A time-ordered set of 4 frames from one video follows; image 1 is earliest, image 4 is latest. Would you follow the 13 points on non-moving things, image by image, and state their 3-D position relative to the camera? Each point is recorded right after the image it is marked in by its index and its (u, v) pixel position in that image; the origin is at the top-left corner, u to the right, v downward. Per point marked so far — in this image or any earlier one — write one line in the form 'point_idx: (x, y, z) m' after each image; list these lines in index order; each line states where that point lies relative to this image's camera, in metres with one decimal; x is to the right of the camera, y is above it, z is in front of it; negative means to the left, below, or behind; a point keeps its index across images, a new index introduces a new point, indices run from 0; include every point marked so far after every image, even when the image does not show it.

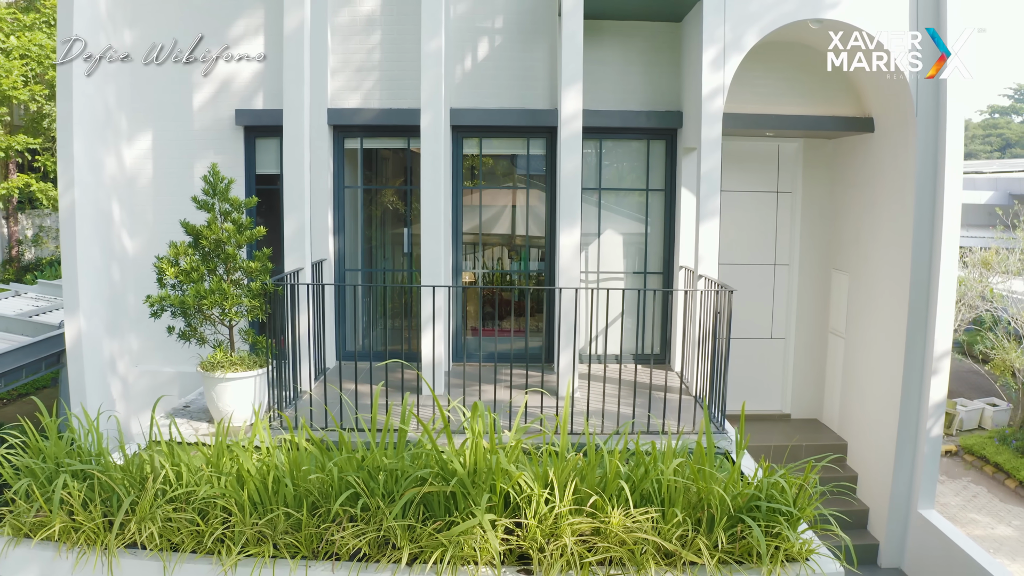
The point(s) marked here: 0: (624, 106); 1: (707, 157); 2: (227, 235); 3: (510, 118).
0: (+0.9, +1.5, +5.7) m
1: (+1.3, +0.9, +5.0) m
2: (-1.7, +0.3, +4.4) m
3: (0.0, +1.3, +5.7) m
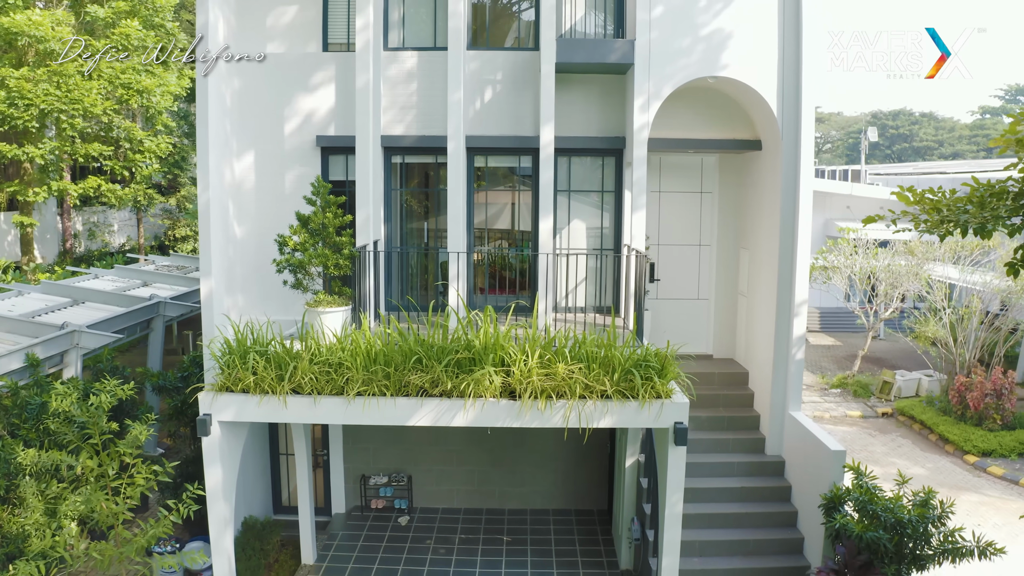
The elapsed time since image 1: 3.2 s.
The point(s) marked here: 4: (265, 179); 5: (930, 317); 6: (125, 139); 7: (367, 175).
0: (+0.9, +1.8, +8.2) m
1: (+1.3, +1.2, +7.5) m
2: (-1.8, +0.7, +6.9) m
3: (-0.1, +1.7, +8.2) m
4: (-3.0, +1.3, +8.6) m
5: (+9.6, -0.7, +16.4) m
6: (-9.4, +3.6, +17.4) m
7: (-1.6, +1.2, +7.7) m
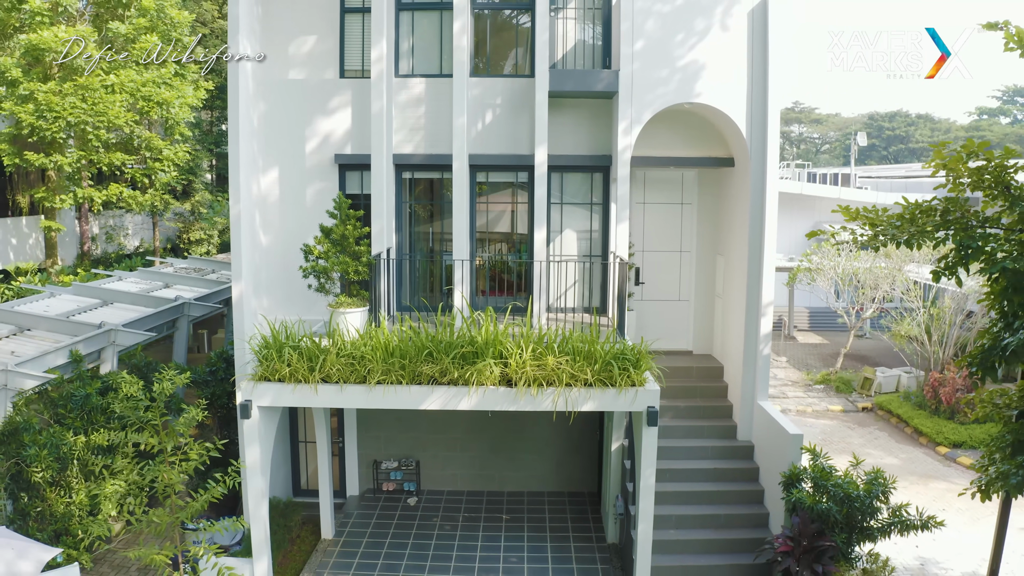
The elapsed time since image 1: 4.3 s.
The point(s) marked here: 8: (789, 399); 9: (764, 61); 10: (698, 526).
0: (+0.8, +1.8, +9.1) m
1: (+1.3, +1.2, +8.4) m
2: (-1.8, +0.6, +7.8) m
3: (-0.1, +1.6, +9.1) m
4: (-3.0, +1.3, +9.5) m
5: (+9.6, -0.7, +17.3) m
6: (-9.4, +3.6, +18.3) m
7: (-1.6, +1.2, +8.7) m
8: (+7.0, -2.8, +18.1) m
9: (+3.0, +2.7, +8.6) m
10: (+2.2, -2.8, +8.3) m
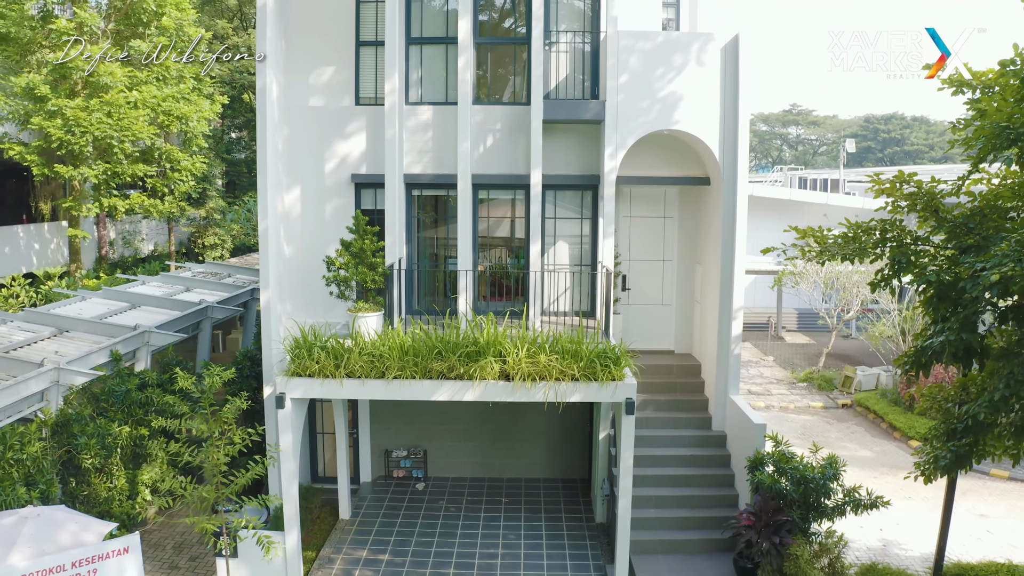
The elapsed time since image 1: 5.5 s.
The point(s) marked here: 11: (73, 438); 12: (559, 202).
0: (+0.8, +1.7, +10.2) m
1: (+1.3, +1.1, +9.5) m
2: (-1.8, +0.5, +8.9) m
3: (-0.1, +1.6, +10.2) m
4: (-3.0, +1.2, +10.6) m
5: (+9.6, -0.8, +18.4) m
6: (-9.5, +3.5, +19.4) m
7: (-1.6, +1.1, +9.7) m
8: (+7.0, -2.9, +19.1) m
9: (+3.0, +2.6, +9.6) m
10: (+2.1, -2.9, +9.4) m
11: (-5.3, -1.8, +8.8) m
12: (+0.7, +1.2, +10.3) m
